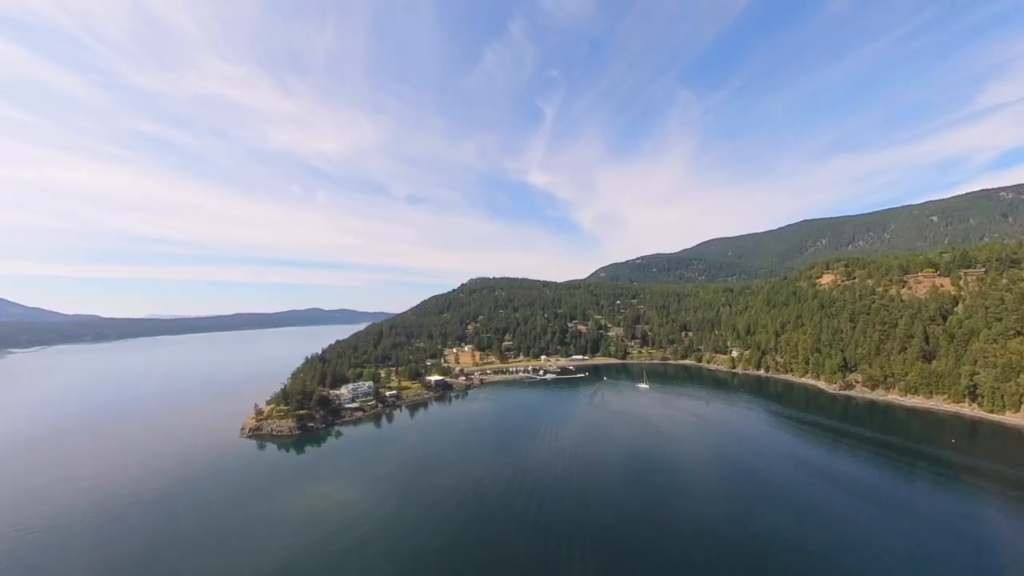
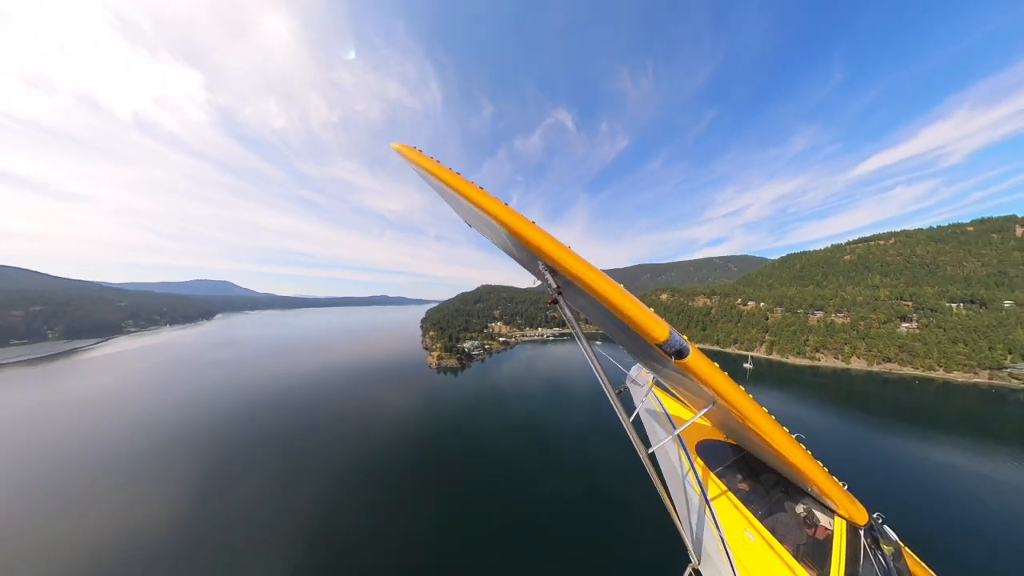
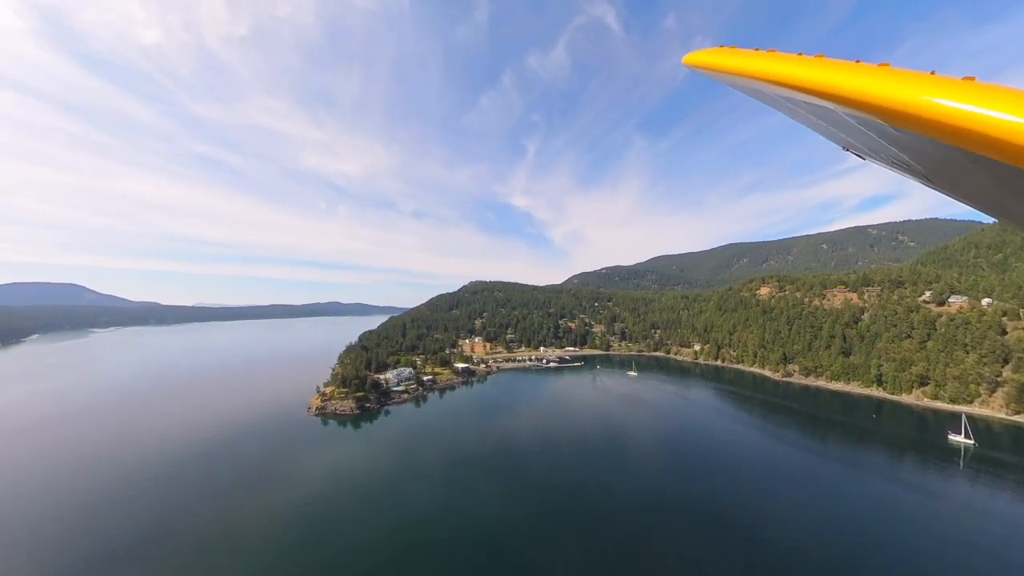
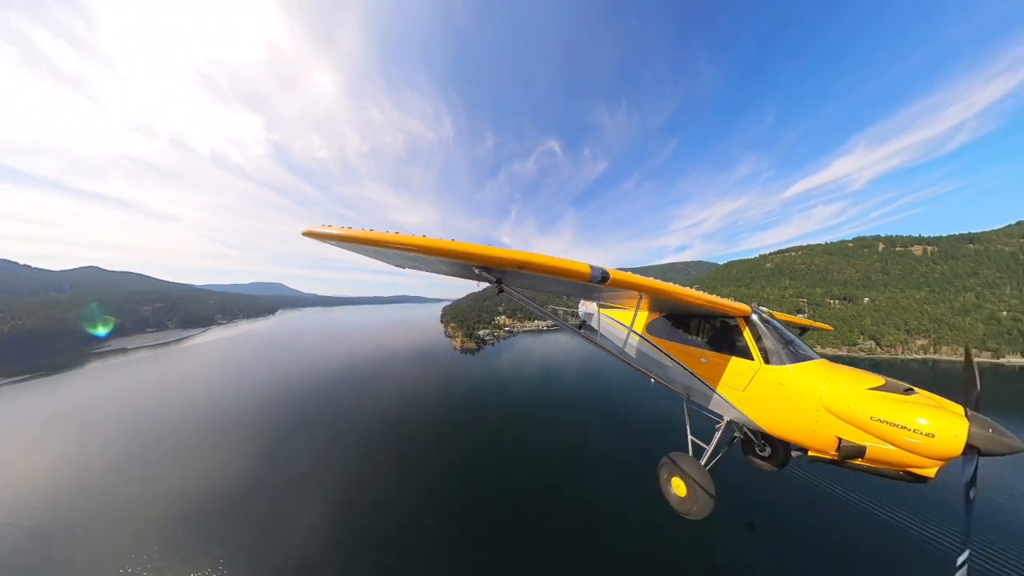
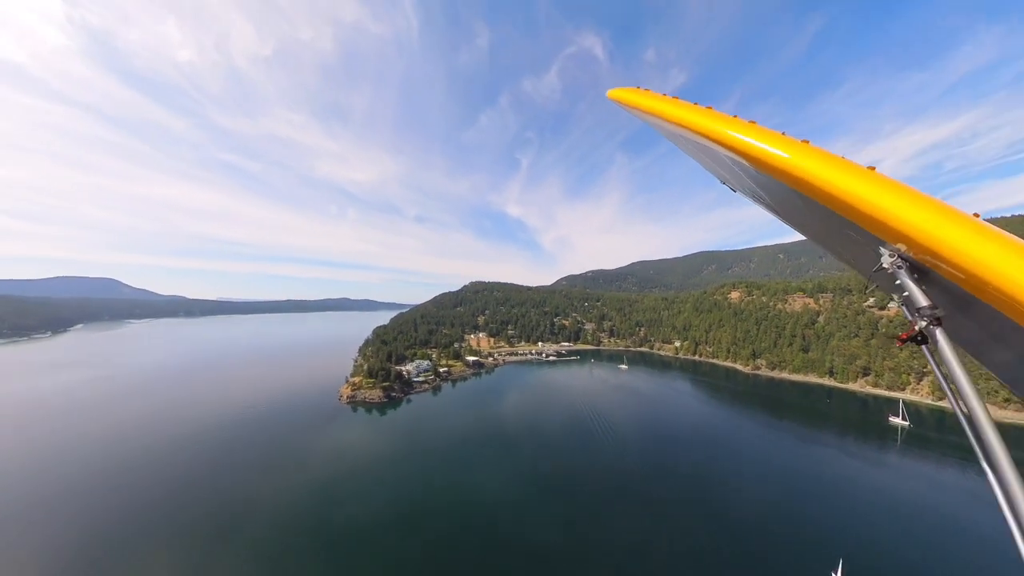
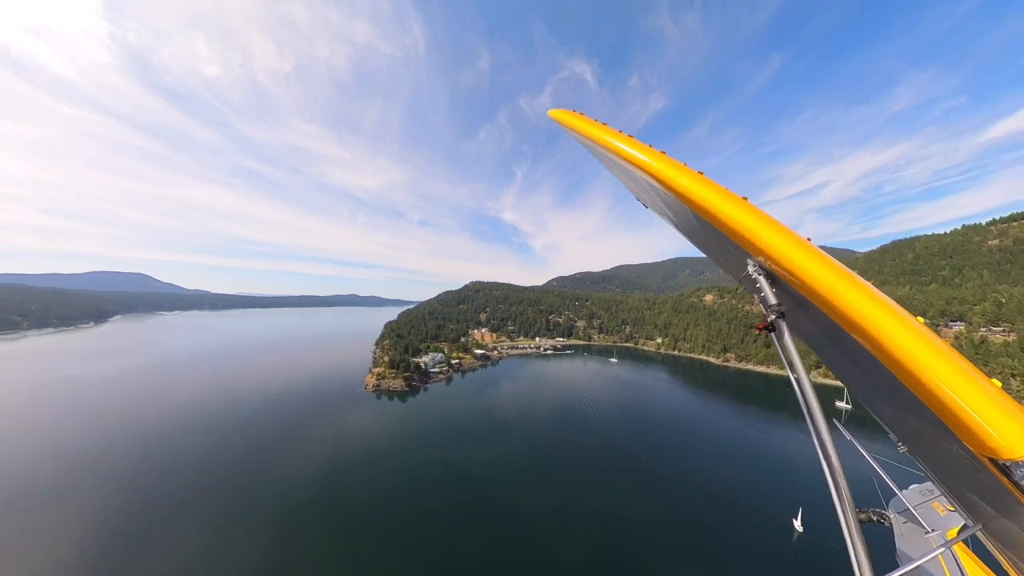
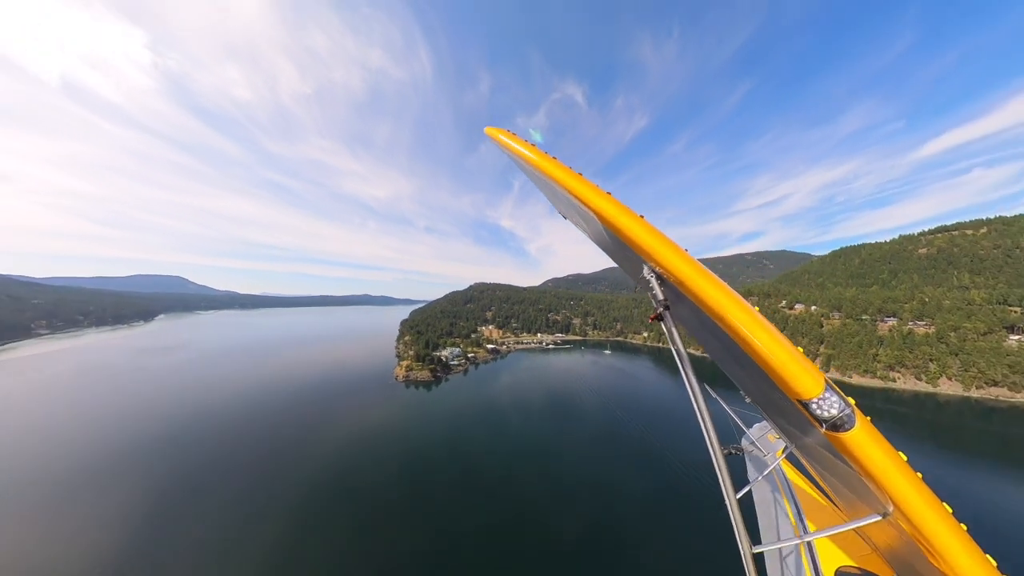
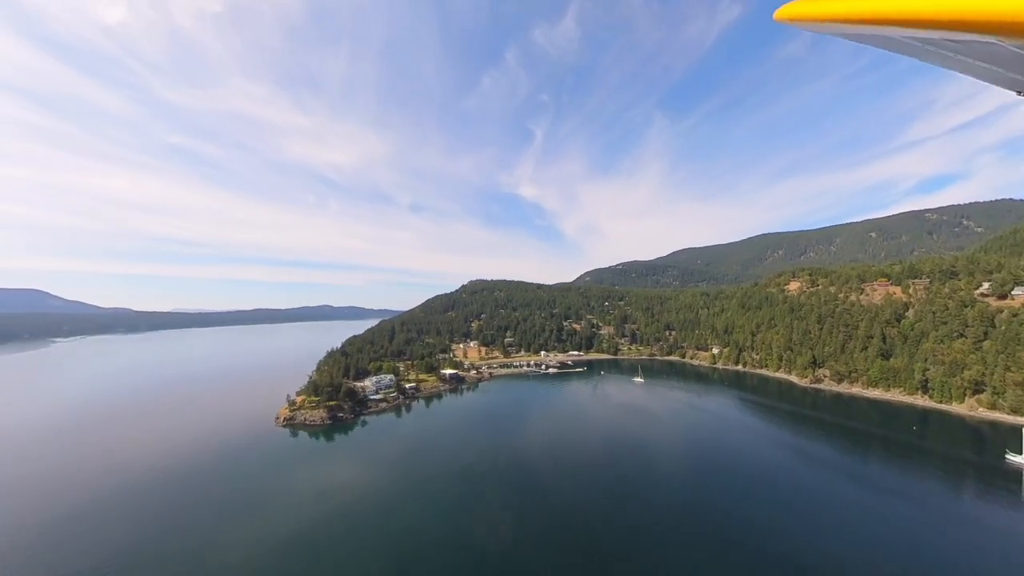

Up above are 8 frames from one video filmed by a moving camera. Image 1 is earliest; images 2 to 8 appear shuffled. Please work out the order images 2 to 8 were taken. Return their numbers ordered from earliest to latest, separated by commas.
8, 3, 5, 6, 7, 2, 4
